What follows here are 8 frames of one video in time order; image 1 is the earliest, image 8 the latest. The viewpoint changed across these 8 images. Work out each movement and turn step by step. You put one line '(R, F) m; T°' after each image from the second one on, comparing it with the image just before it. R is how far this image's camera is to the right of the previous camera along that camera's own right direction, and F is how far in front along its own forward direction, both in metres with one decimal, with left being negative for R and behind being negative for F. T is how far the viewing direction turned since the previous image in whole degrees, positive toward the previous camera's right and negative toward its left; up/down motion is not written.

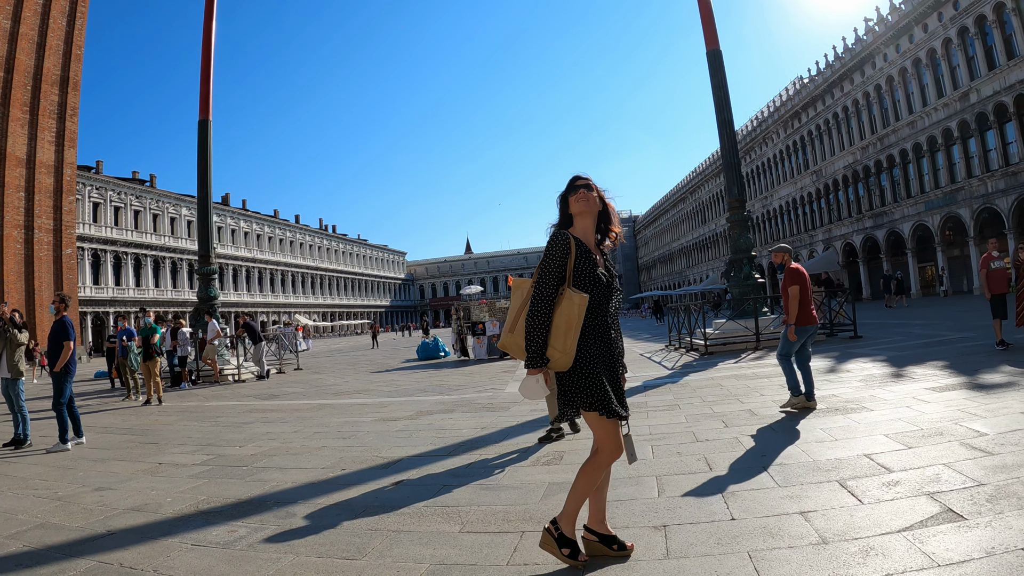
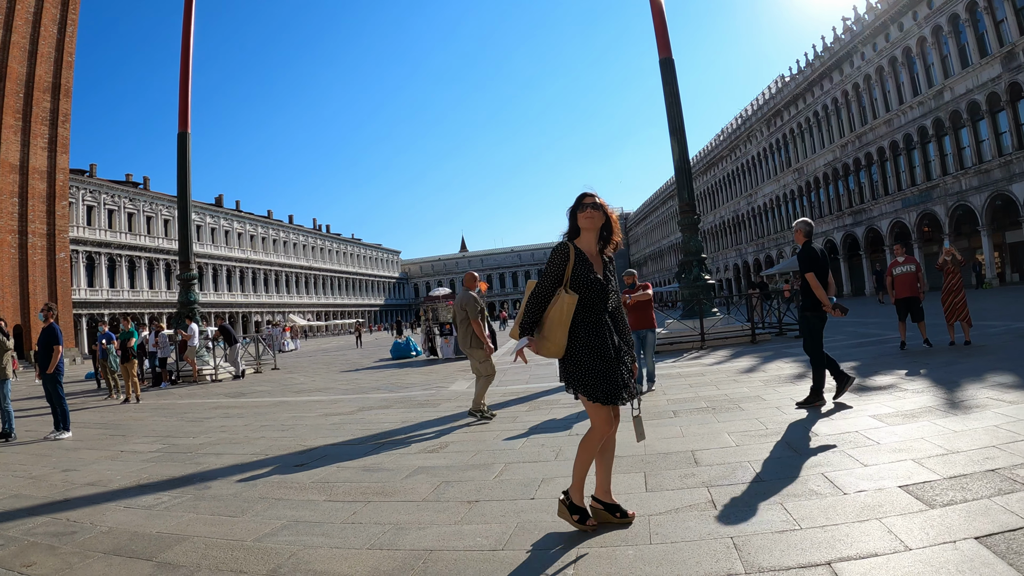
(+0.8, -0.8) m; 0°
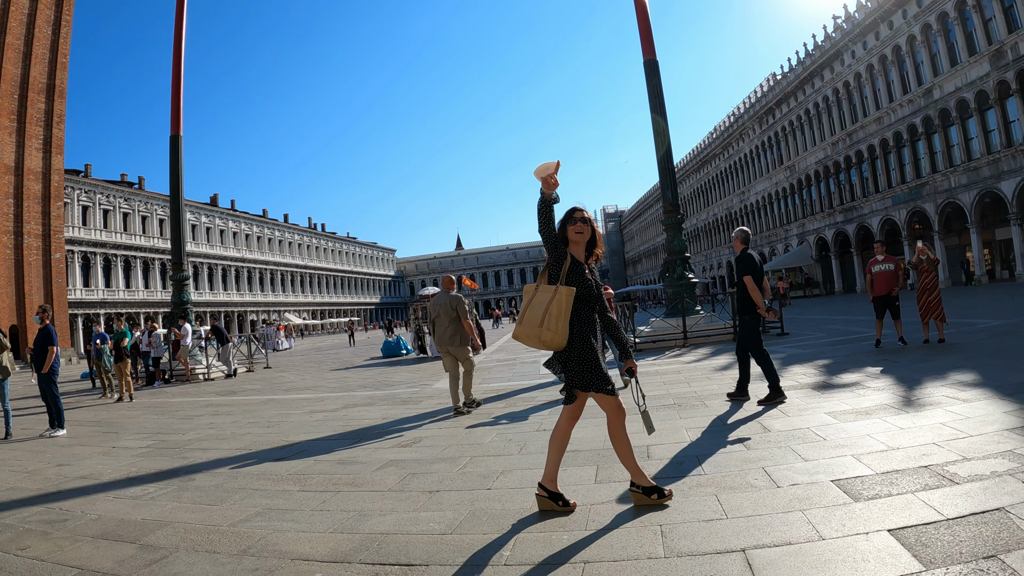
(+0.2, -0.3) m; 0°
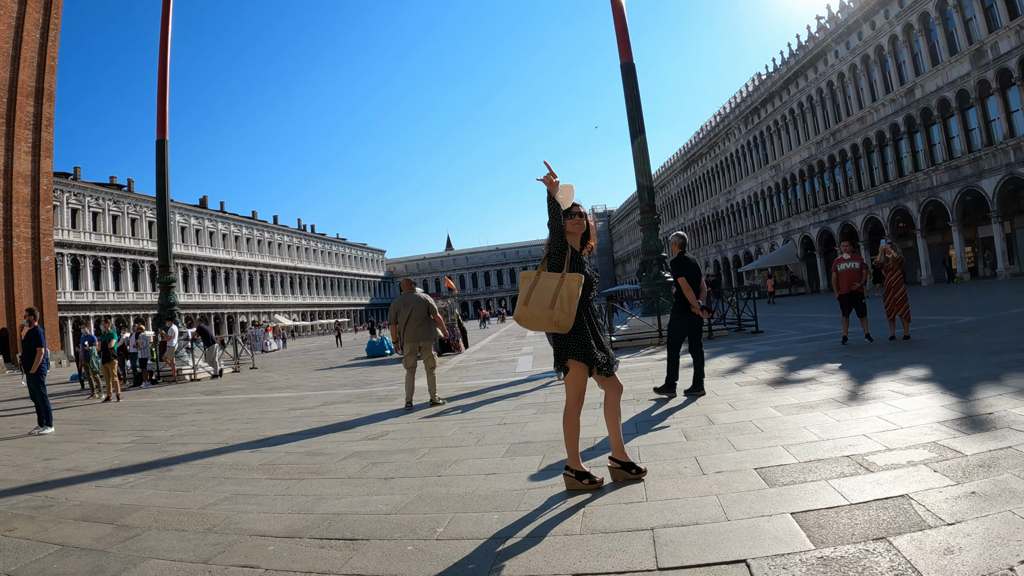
(+0.3, -0.3) m; +1°
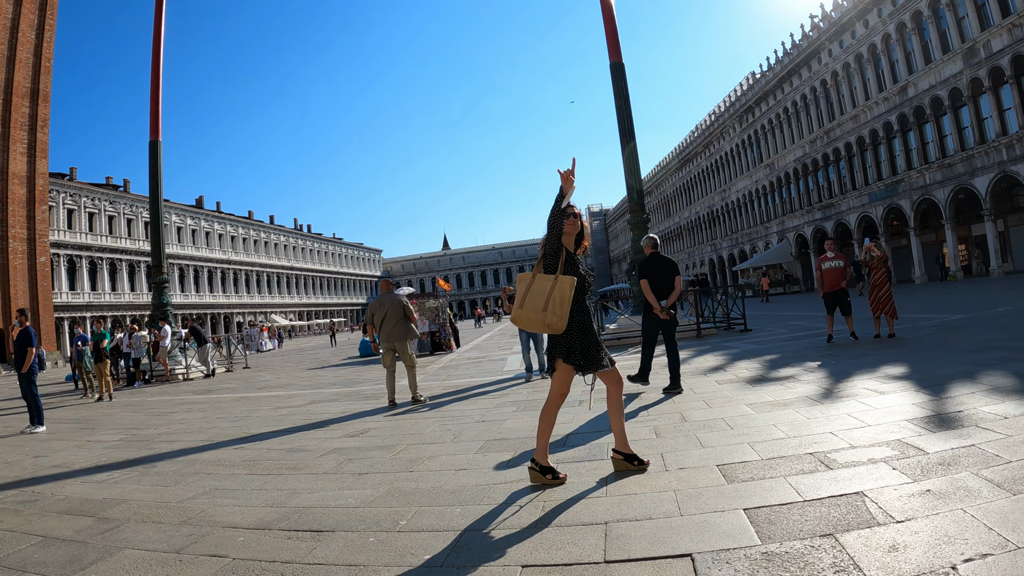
(+0.2, -0.1) m; 0°
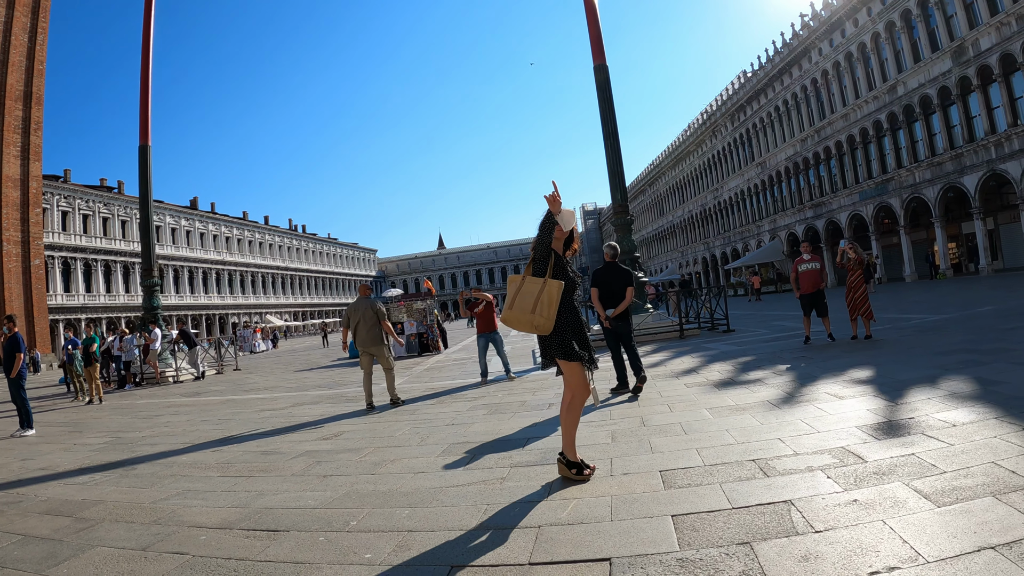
(+0.3, -0.2) m; 0°
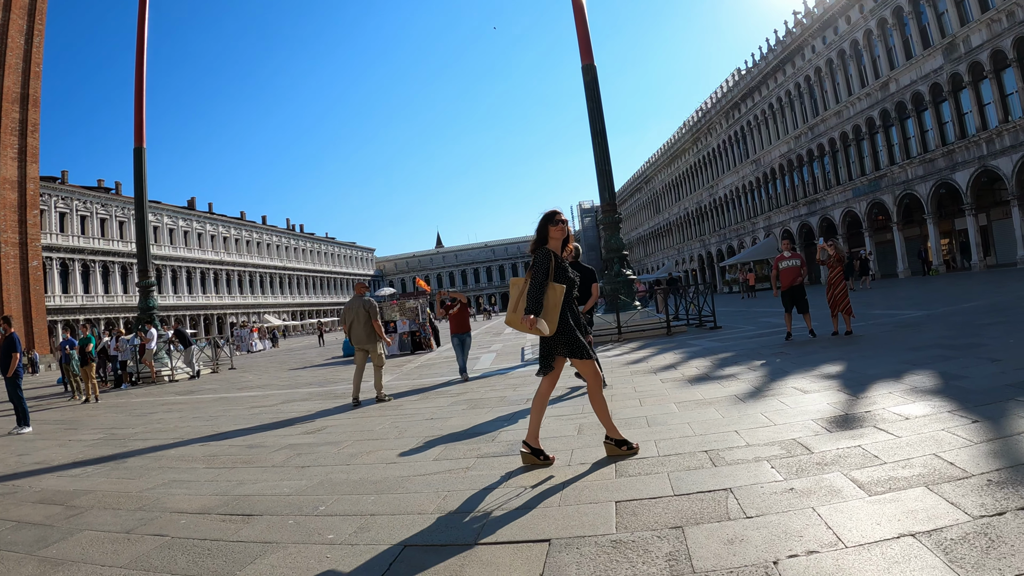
(+0.3, -0.2) m; 0°
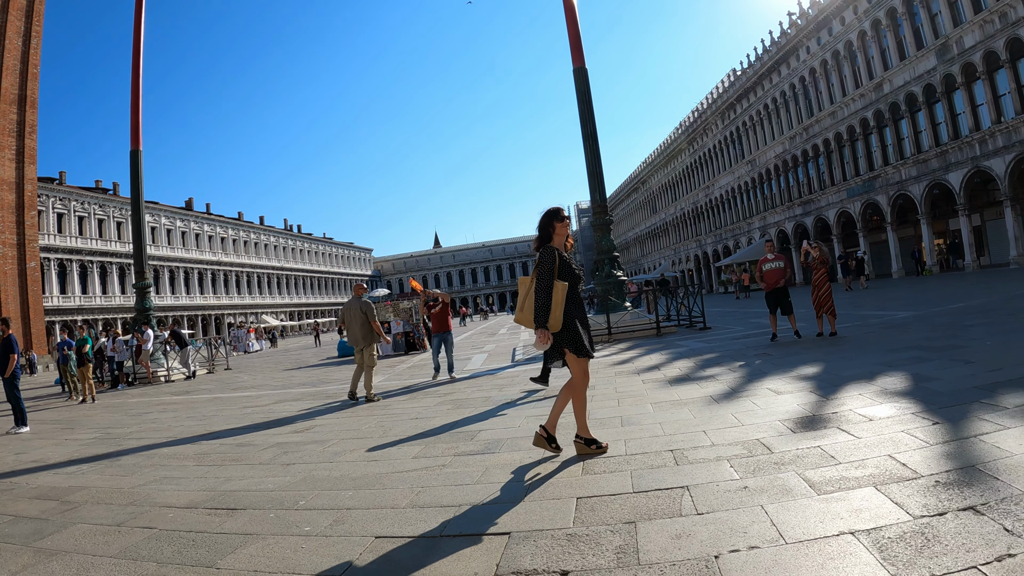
(+0.2, -0.2) m; 0°
